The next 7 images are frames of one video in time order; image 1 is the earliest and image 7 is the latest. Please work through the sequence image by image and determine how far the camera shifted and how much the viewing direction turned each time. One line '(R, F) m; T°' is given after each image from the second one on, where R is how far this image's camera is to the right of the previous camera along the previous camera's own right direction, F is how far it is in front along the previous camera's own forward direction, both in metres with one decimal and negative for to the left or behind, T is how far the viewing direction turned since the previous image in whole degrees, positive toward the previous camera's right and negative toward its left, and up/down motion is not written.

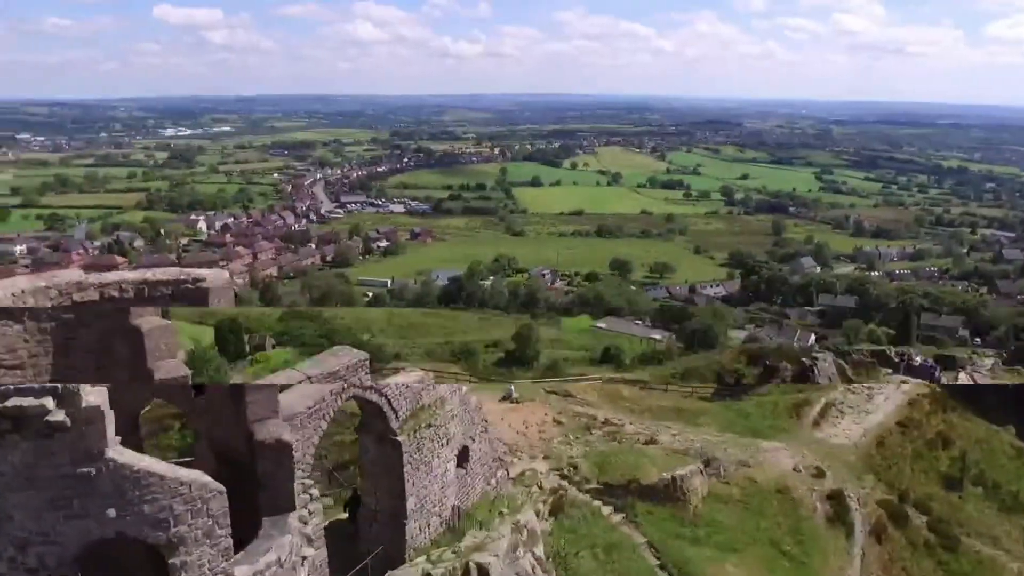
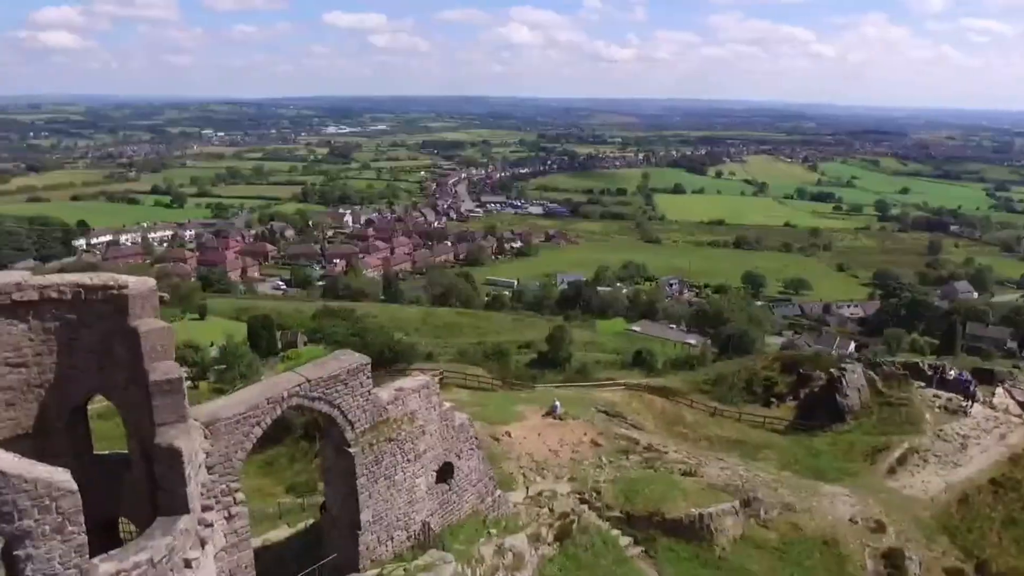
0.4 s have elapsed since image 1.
(+0.7, +0.1) m; -3°
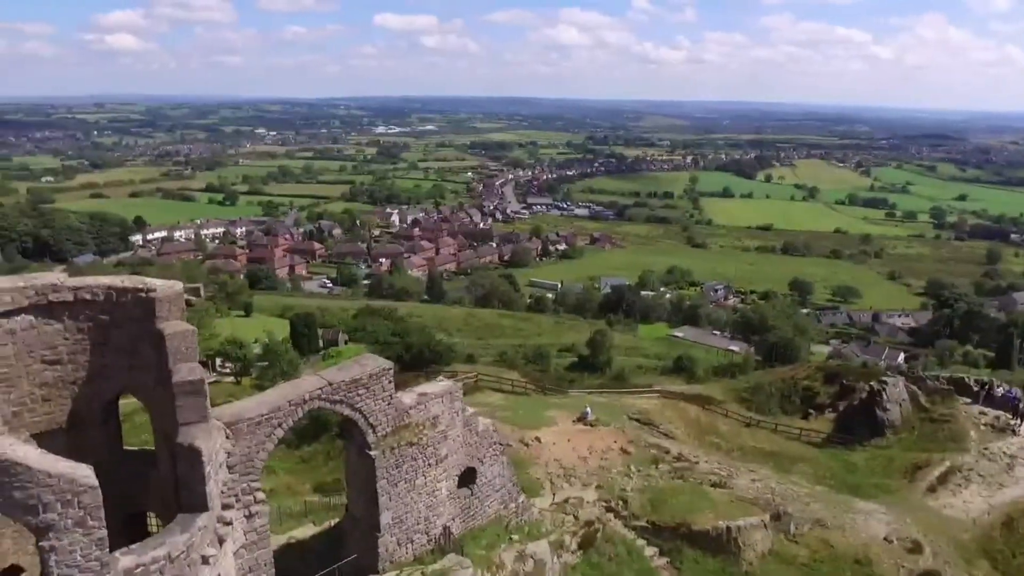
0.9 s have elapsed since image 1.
(+0.5, -0.1) m; -3°
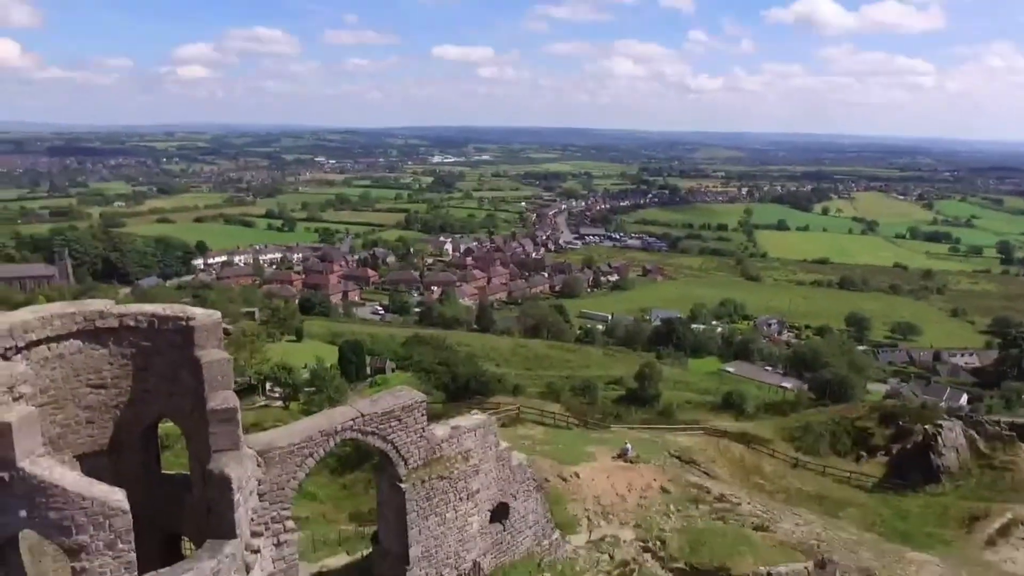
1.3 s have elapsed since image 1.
(+0.4, -0.1) m; -4°
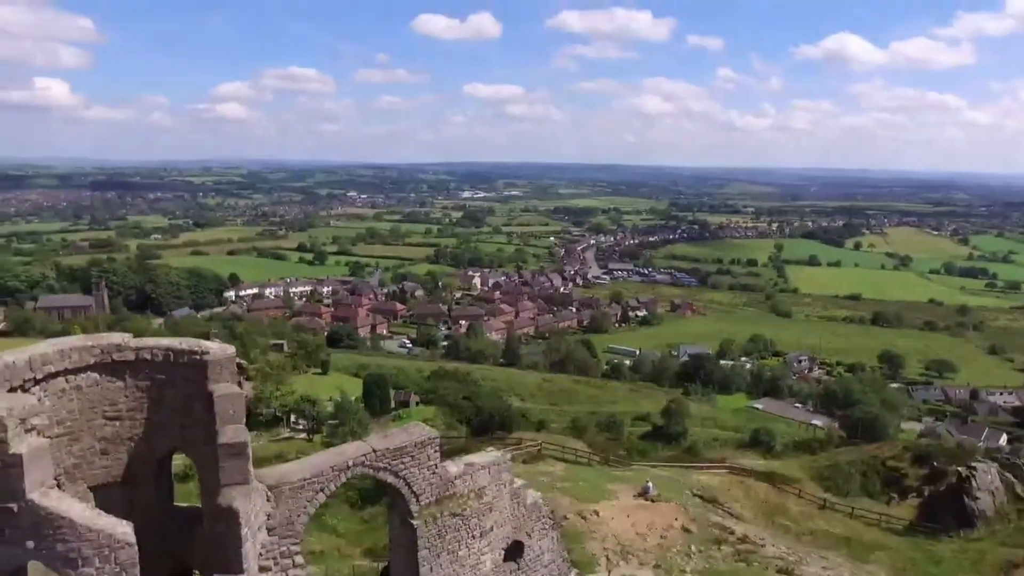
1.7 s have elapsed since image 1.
(+0.3, 0.0) m; -2°
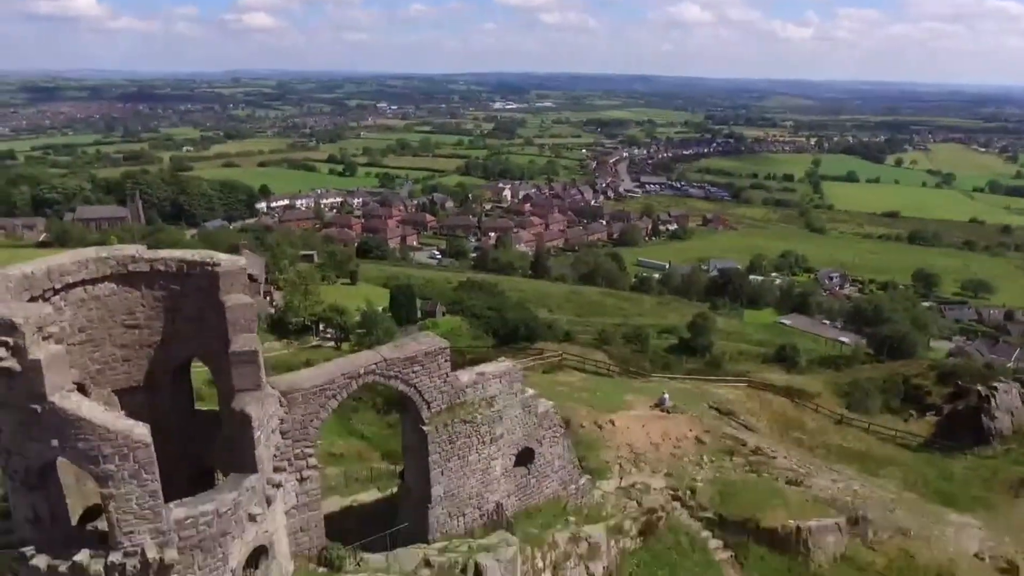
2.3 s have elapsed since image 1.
(+0.4, 0.0) m; -2°
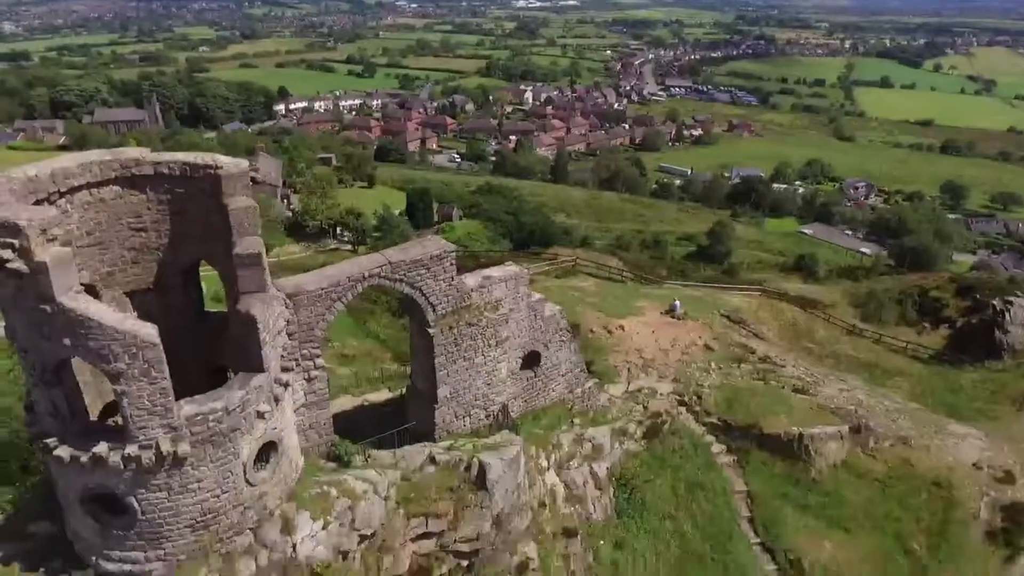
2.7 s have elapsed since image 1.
(+0.3, 0.0) m; -2°
